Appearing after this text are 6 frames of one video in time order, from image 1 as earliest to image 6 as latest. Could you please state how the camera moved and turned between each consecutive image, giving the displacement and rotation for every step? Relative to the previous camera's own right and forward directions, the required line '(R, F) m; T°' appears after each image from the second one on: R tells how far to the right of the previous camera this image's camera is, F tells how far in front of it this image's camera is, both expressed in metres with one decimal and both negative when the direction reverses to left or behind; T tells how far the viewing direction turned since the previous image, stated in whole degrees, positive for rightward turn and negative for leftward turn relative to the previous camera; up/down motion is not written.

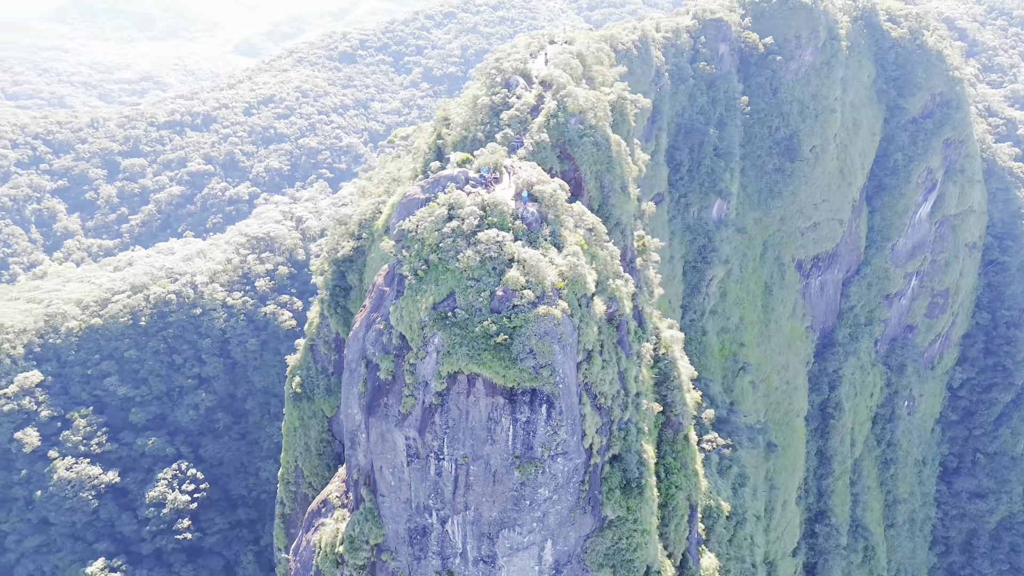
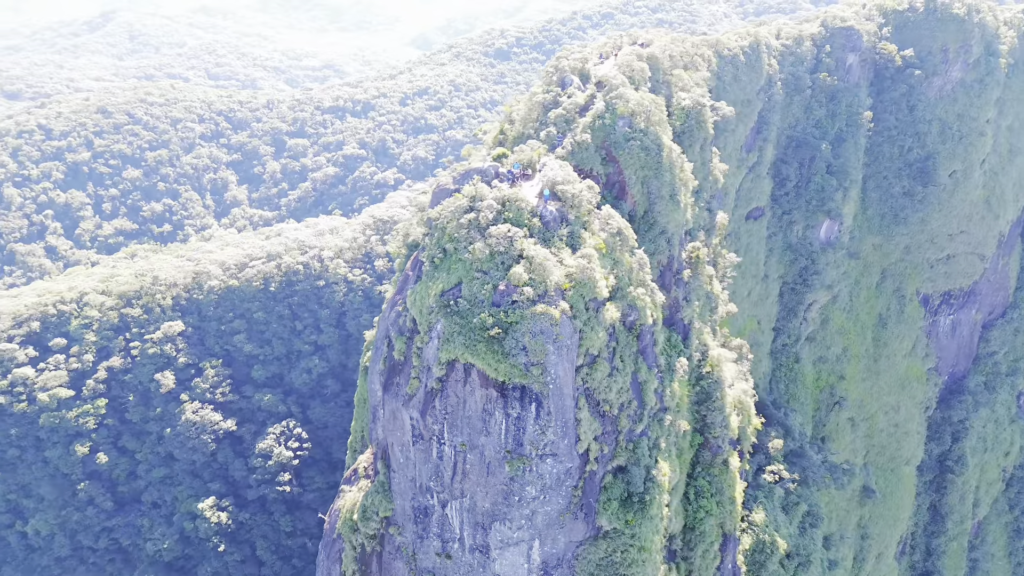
(+3.4, +0.2) m; -11°
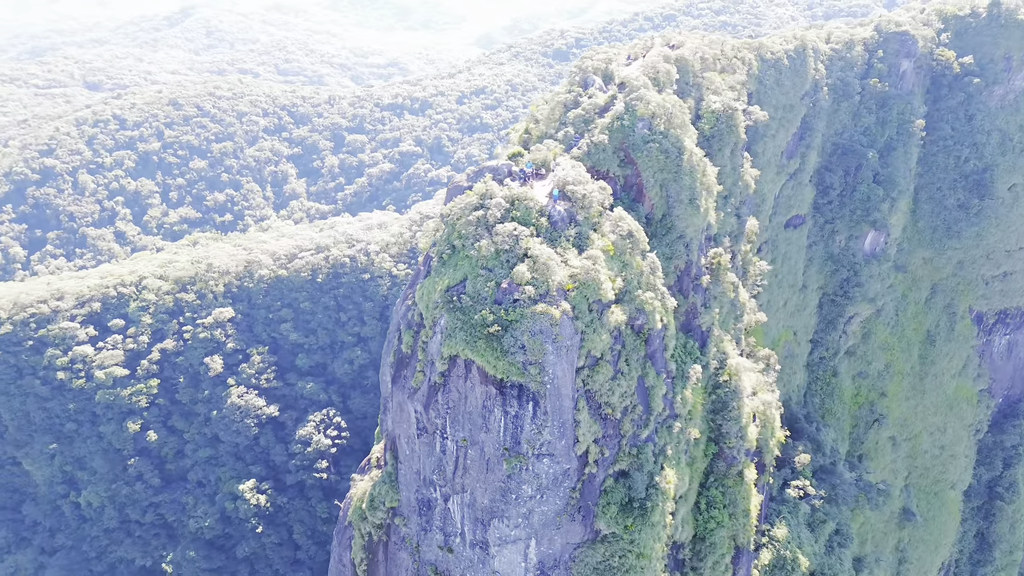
(+1.3, 0.0) m; -4°
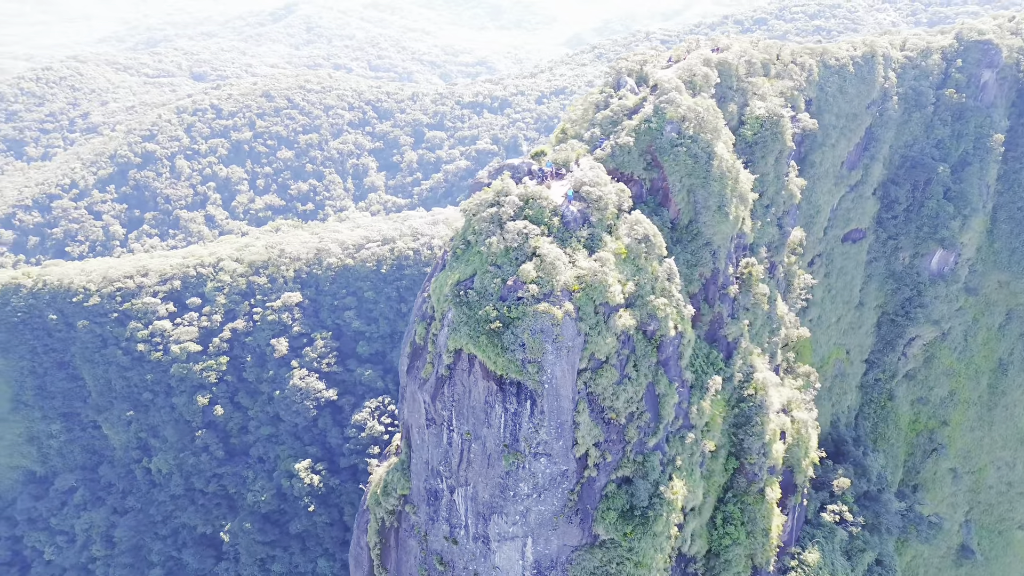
(+1.8, 0.0) m; -6°
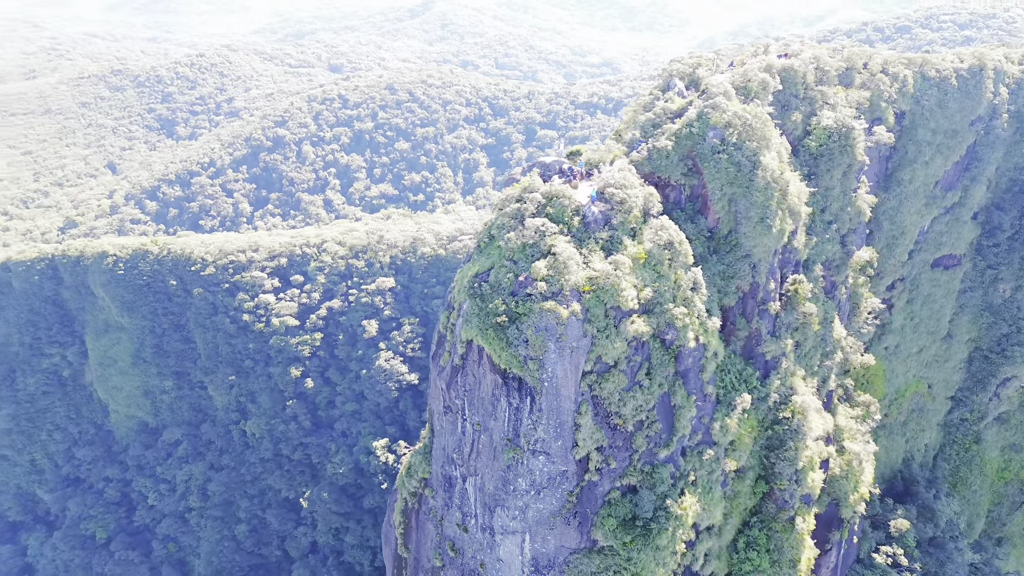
(+2.5, 0.0) m; -9°
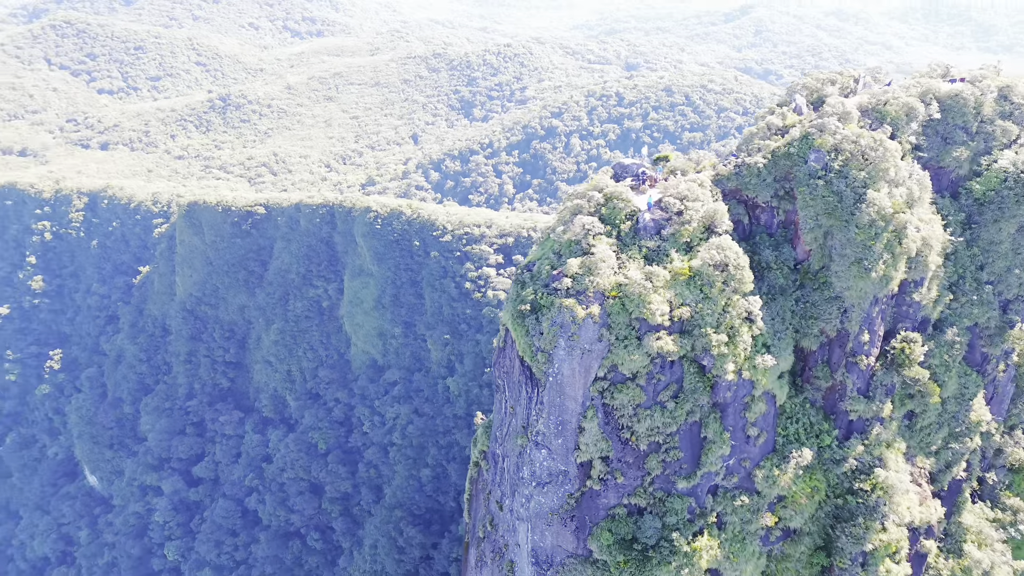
(+5.7, +0.6) m; -21°
